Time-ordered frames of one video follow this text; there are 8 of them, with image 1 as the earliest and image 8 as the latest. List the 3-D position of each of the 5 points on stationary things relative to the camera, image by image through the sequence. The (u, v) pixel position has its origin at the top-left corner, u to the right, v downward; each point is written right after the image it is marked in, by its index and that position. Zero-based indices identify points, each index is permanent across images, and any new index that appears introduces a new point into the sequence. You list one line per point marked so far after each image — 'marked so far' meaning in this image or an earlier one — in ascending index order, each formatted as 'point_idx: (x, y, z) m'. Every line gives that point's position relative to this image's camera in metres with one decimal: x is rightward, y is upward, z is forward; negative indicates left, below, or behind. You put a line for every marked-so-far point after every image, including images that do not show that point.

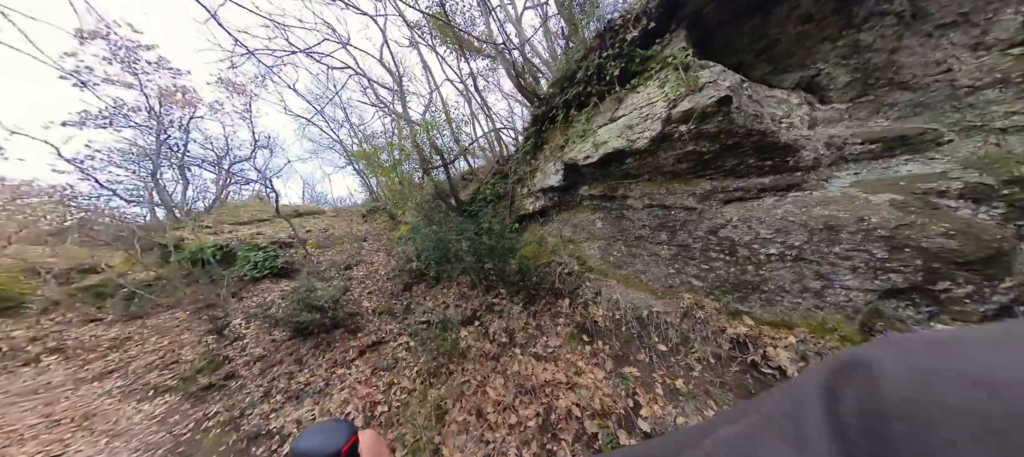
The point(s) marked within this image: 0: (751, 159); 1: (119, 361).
0: (+4.3, +1.2, +4.7) m
1: (-10.5, -3.5, +7.1) m
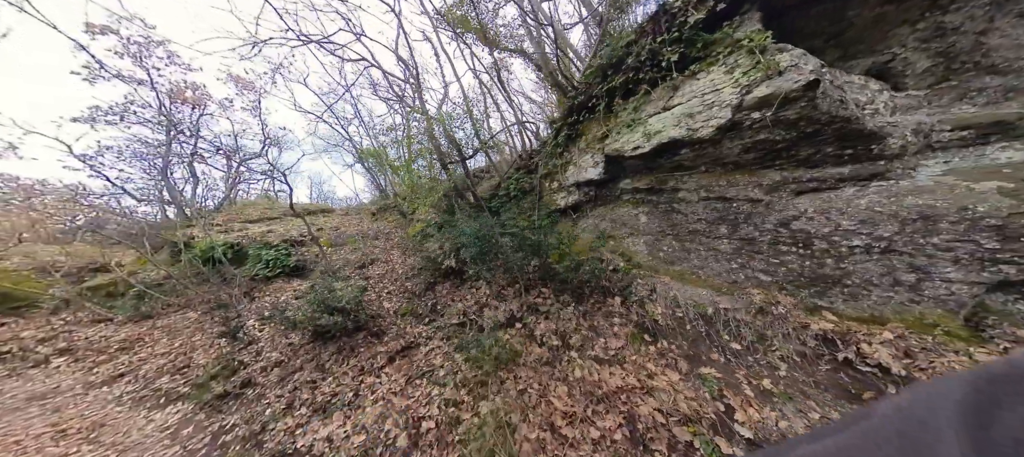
0: (+5.0, +1.3, +4.2) m
1: (-9.8, -3.4, +6.8) m
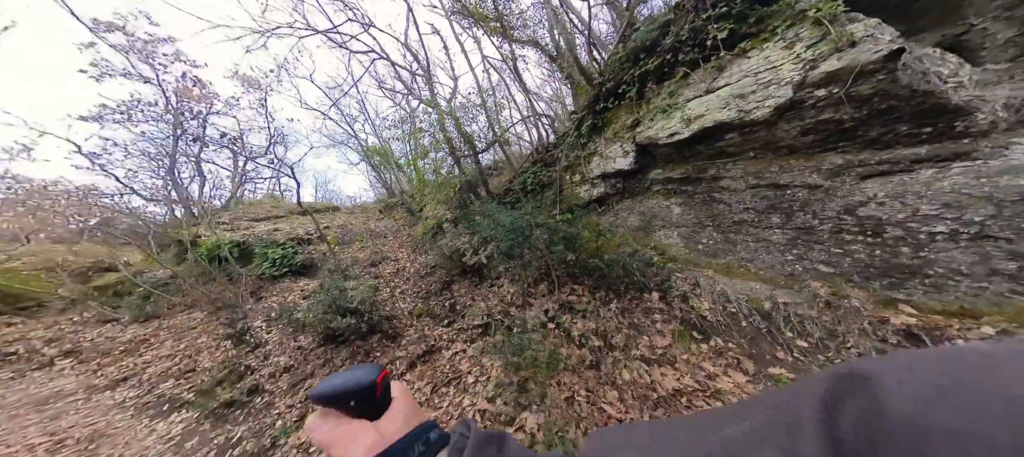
0: (+5.4, +1.4, +3.7) m
1: (-9.3, -3.4, +6.5) m
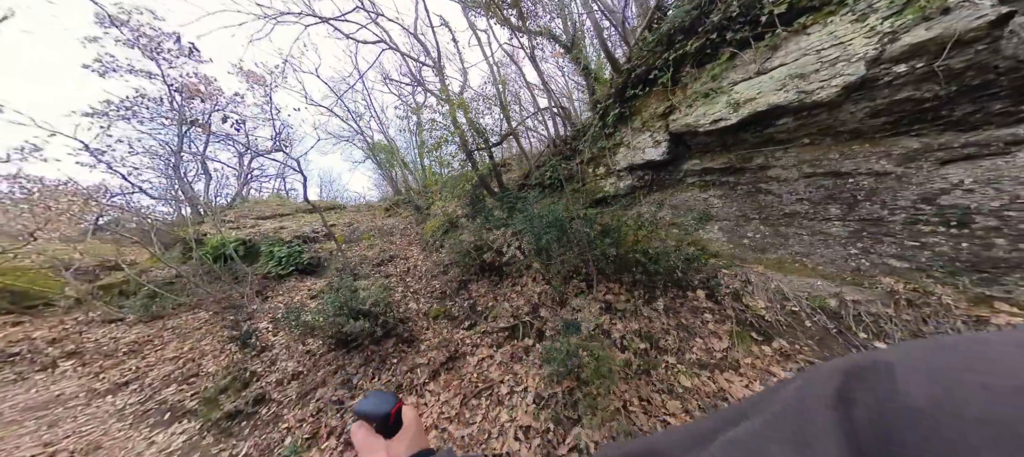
0: (+5.8, +1.5, +3.2) m
1: (-8.8, -3.3, +6.2) m
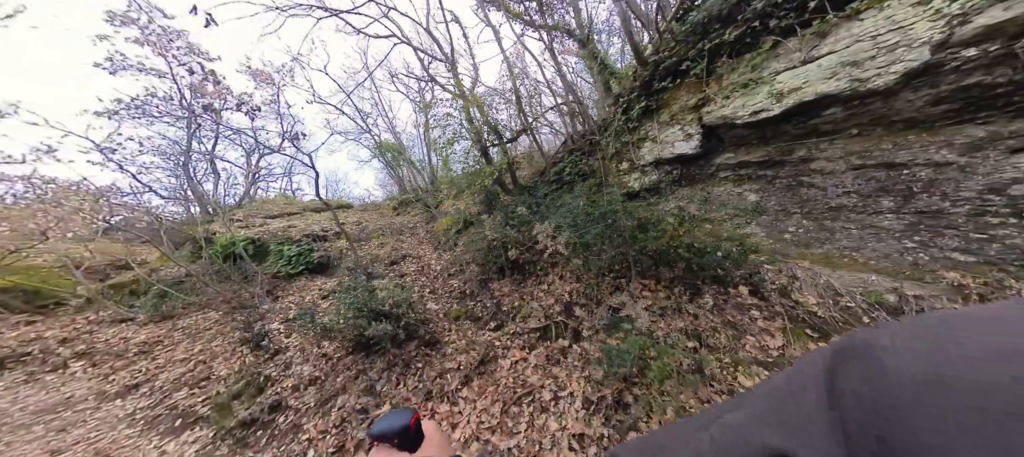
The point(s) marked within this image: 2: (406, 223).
0: (+6.2, +1.6, +2.9) m
1: (-8.3, -3.3, +6.1) m
2: (-5.6, +0.3, +14.0) m
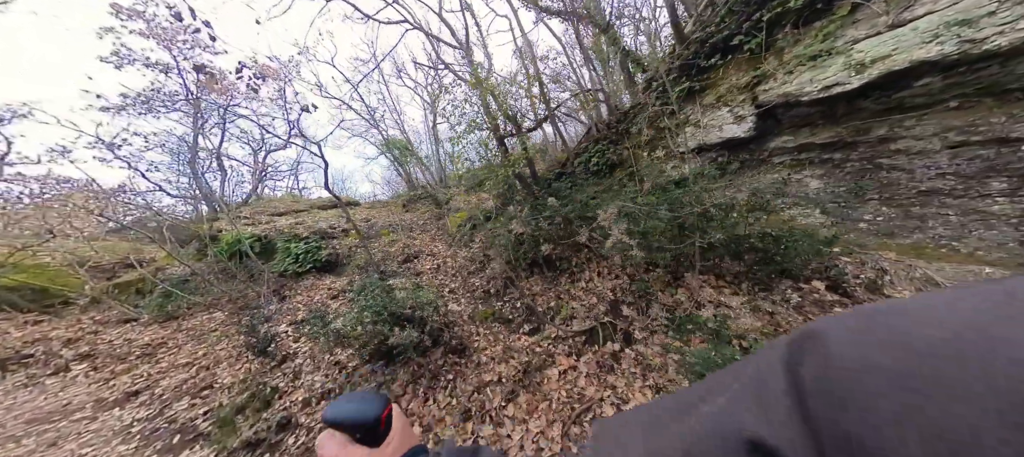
0: (+6.7, +1.7, +2.2) m
1: (-7.8, -3.2, +5.7) m
2: (-4.9, +0.4, +13.6) m
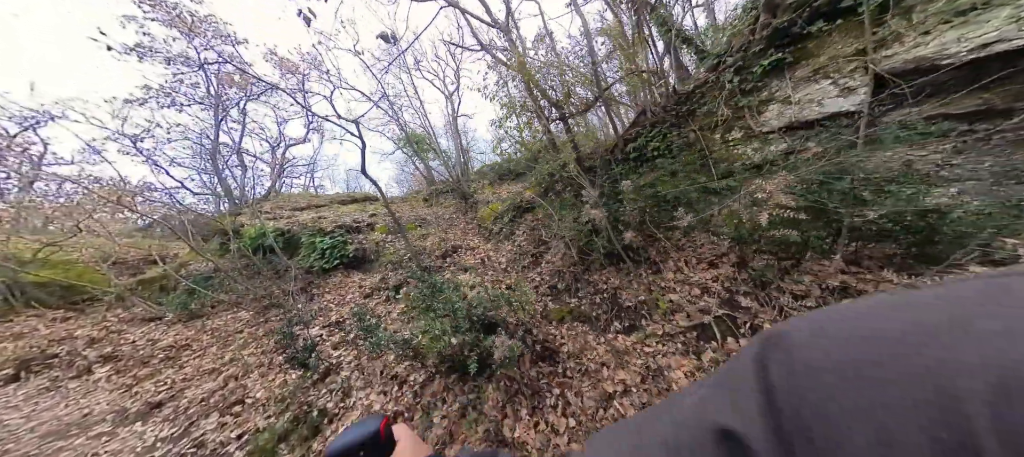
0: (+7.9, +1.9, +1.1) m
1: (-6.5, -3.0, +5.1) m
2: (-3.4, +0.7, +12.8) m
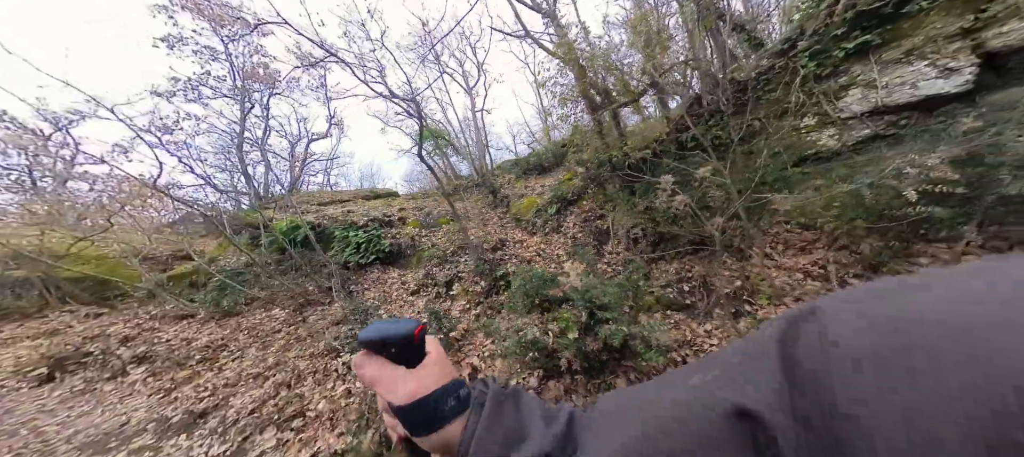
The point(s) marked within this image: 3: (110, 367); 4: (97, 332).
0: (+9.1, +2.2, +0.2) m
1: (-5.1, -2.8, +4.6) m
2: (-1.8, +0.9, +12.2) m
3: (-9.5, -3.3, +6.3) m
4: (-11.6, -2.9, +7.4) m
